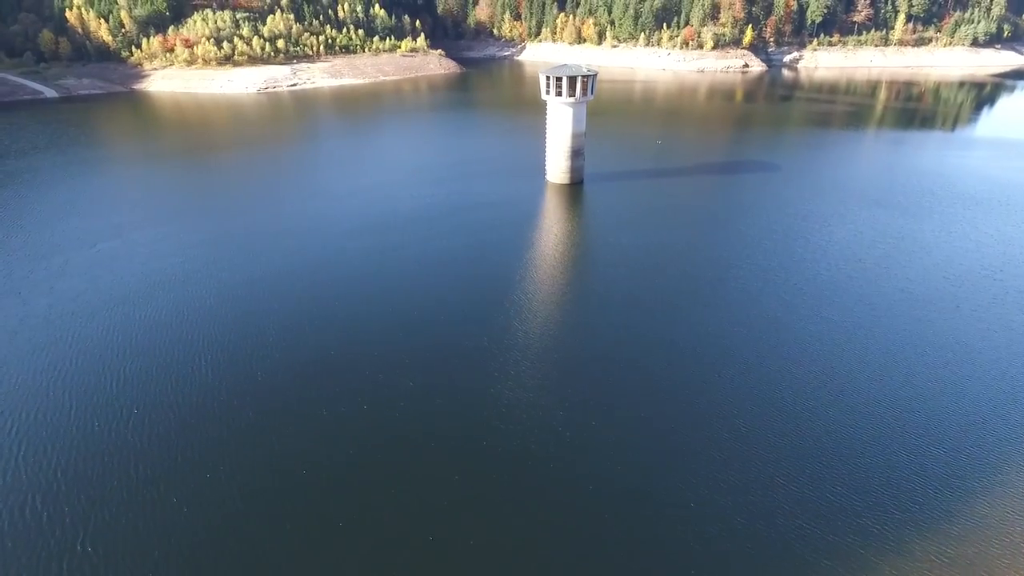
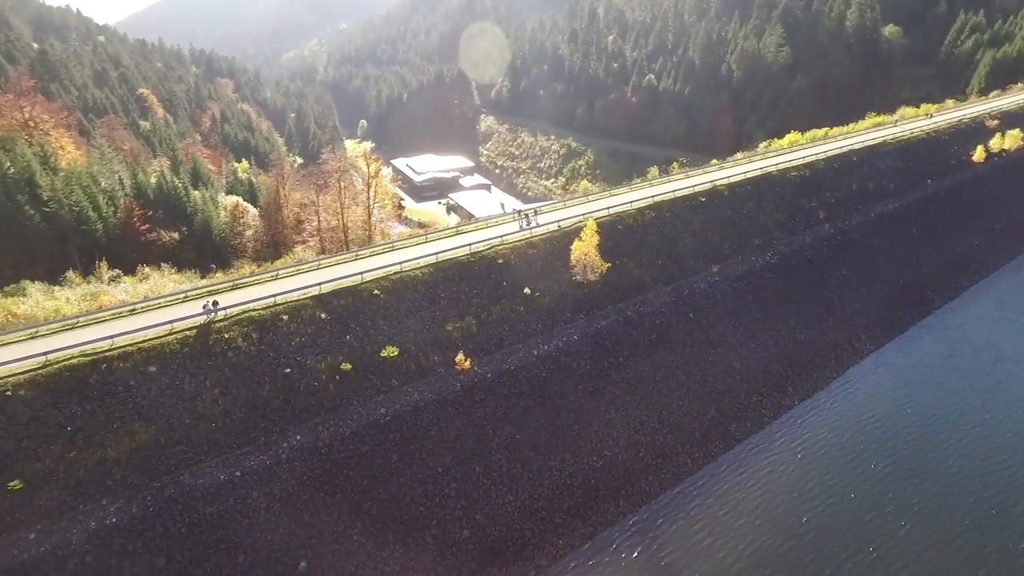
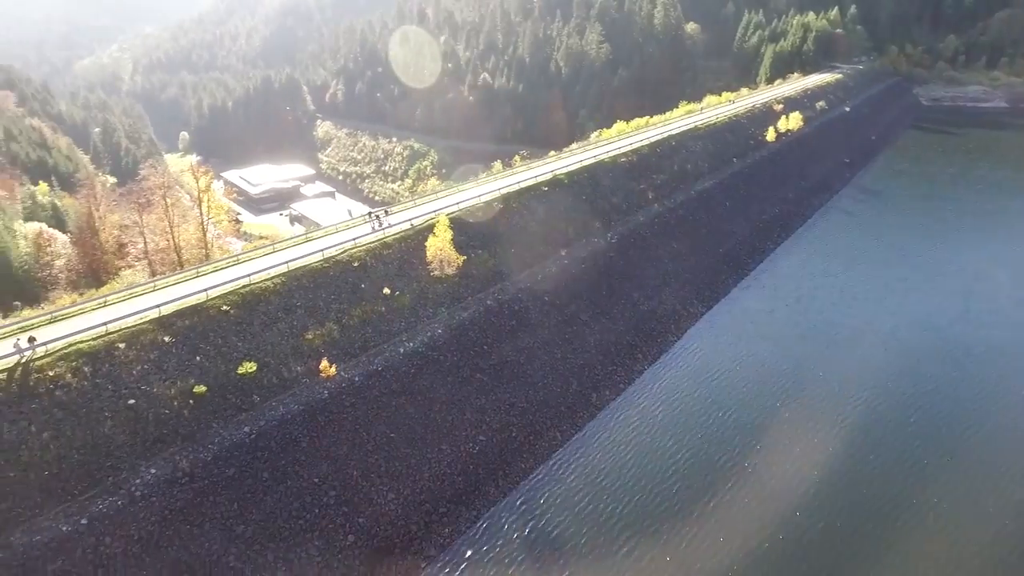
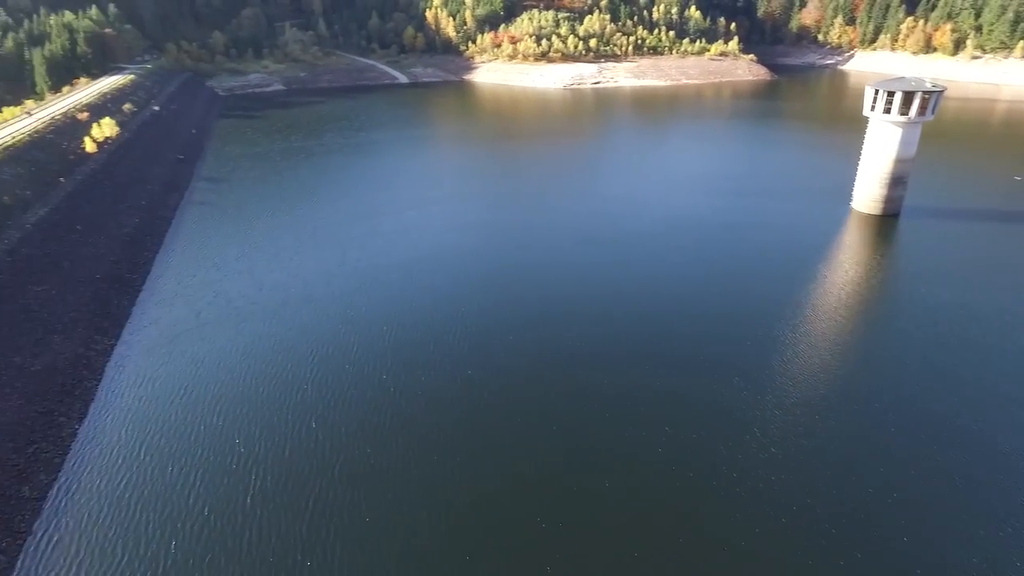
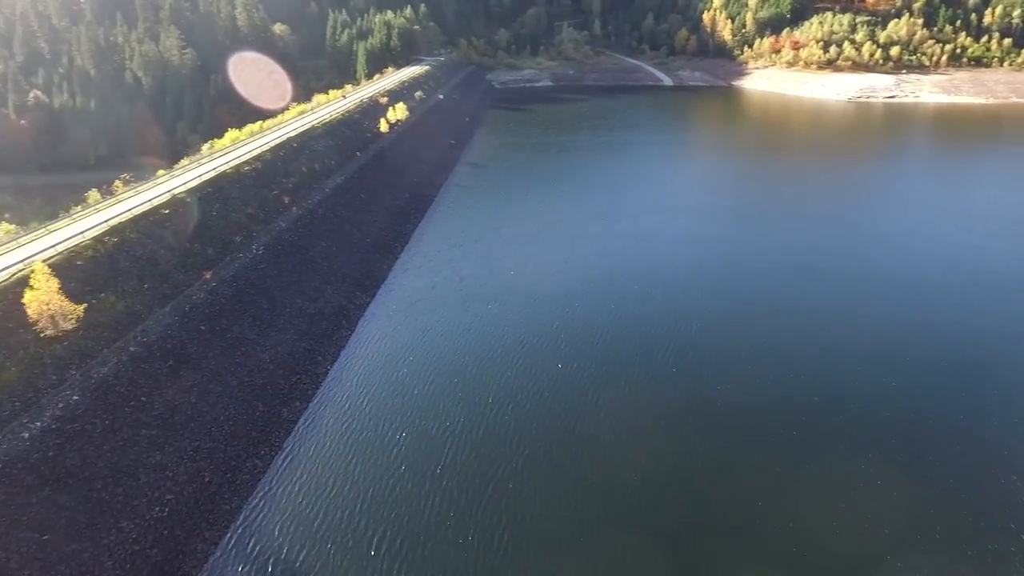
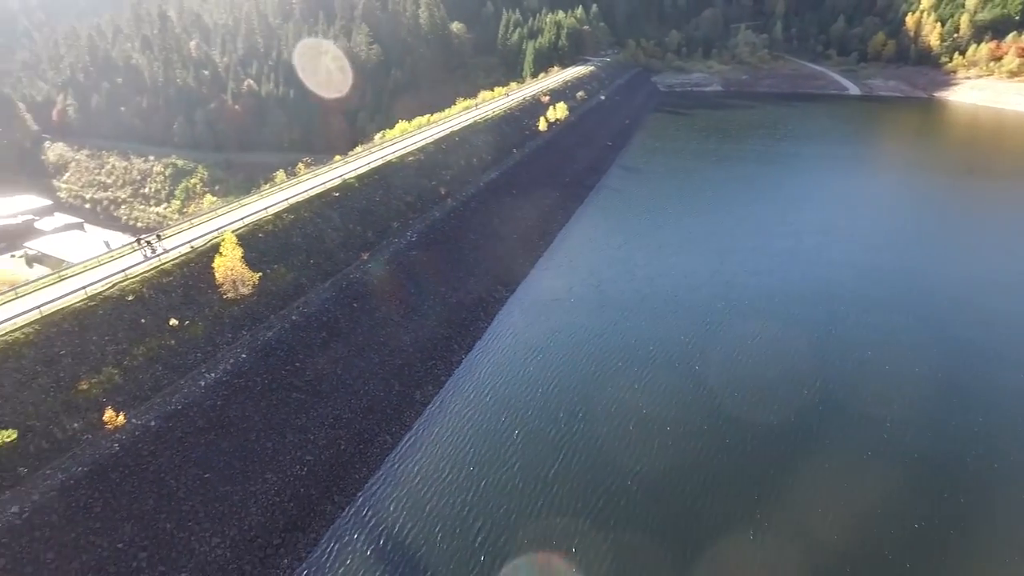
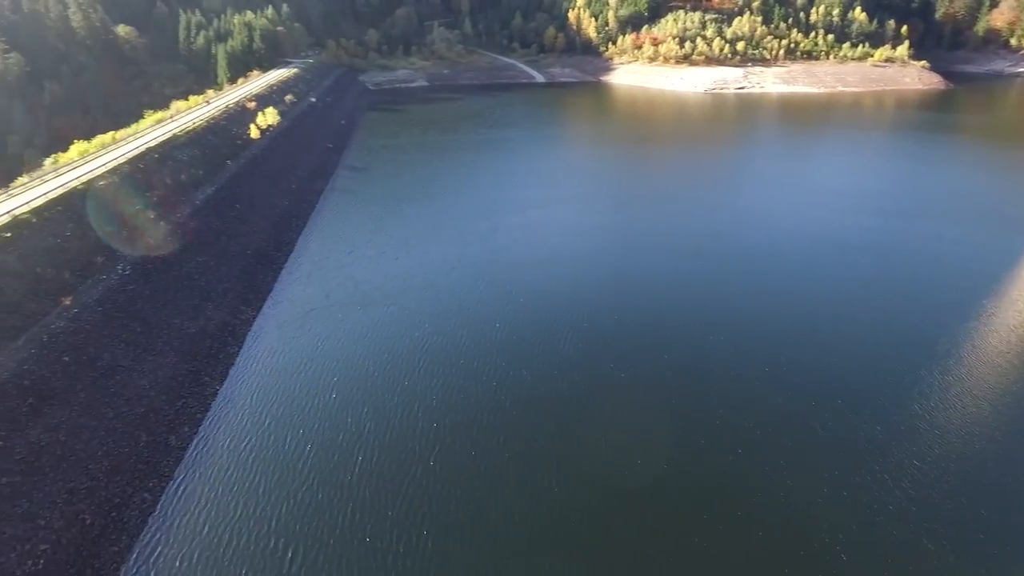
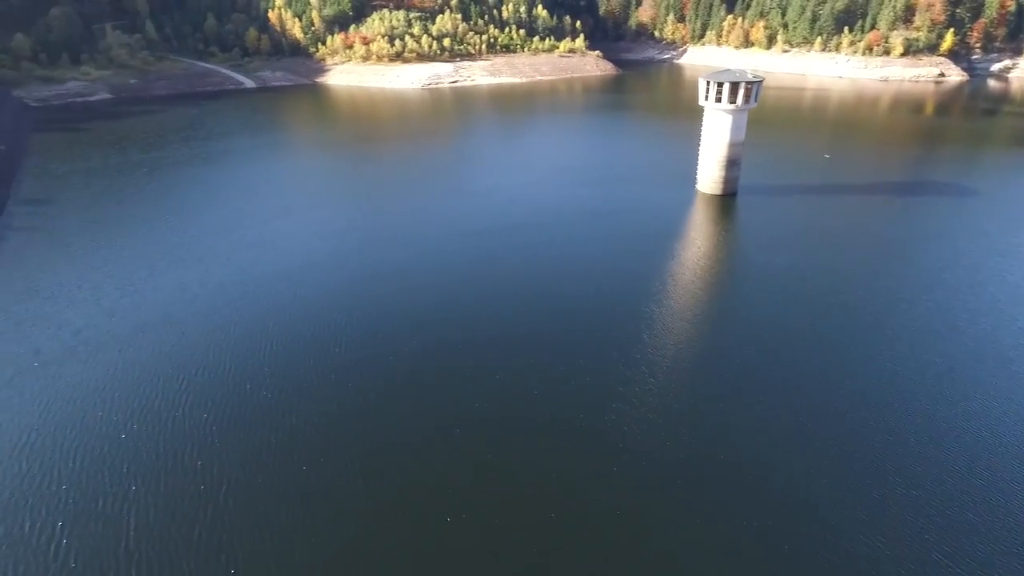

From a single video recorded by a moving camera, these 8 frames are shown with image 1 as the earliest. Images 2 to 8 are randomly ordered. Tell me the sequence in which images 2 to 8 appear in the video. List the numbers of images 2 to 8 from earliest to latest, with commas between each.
8, 4, 7, 5, 6, 3, 2
